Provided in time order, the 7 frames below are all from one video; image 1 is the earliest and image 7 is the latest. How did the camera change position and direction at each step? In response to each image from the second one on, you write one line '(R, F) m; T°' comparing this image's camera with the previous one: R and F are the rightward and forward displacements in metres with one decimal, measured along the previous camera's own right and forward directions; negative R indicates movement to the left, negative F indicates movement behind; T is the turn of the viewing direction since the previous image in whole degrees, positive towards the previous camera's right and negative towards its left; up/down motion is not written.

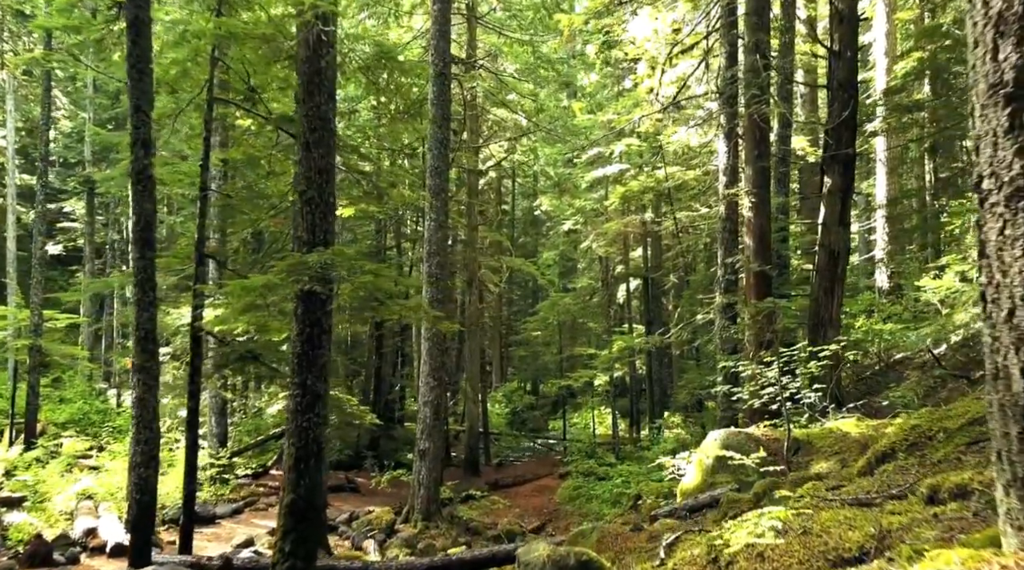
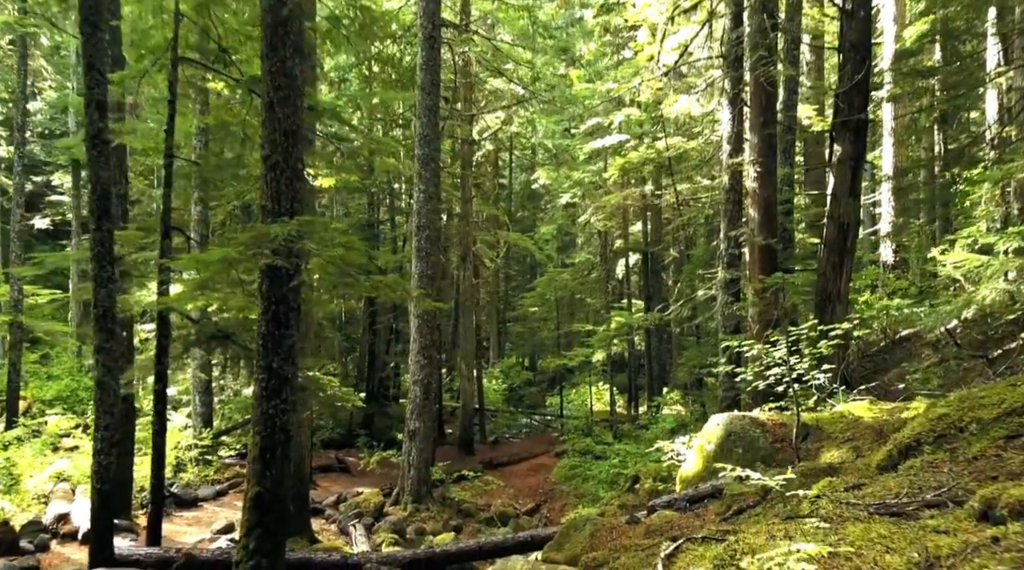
(+0.1, +0.7) m; 0°
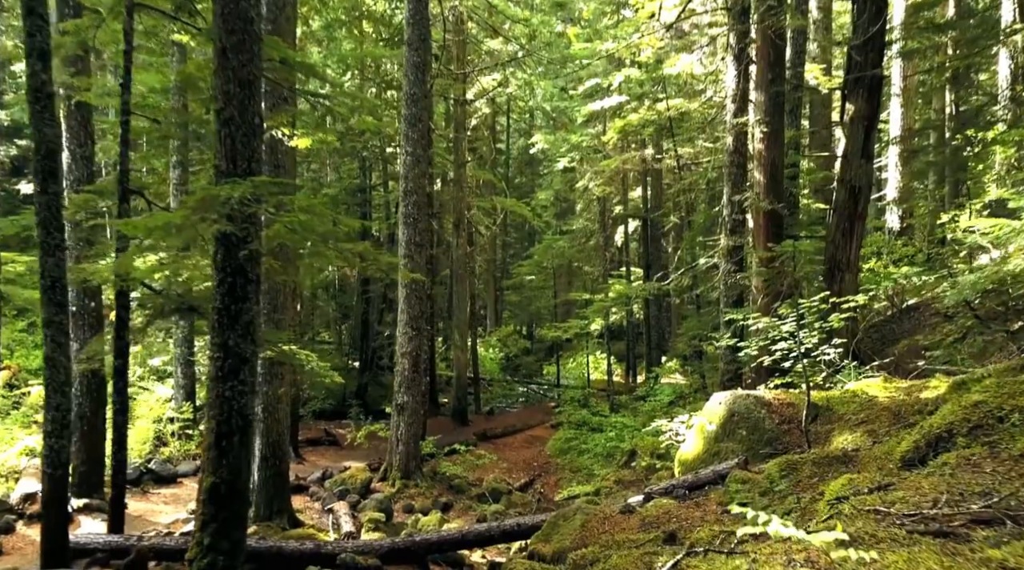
(+0.1, +0.8) m; 0°
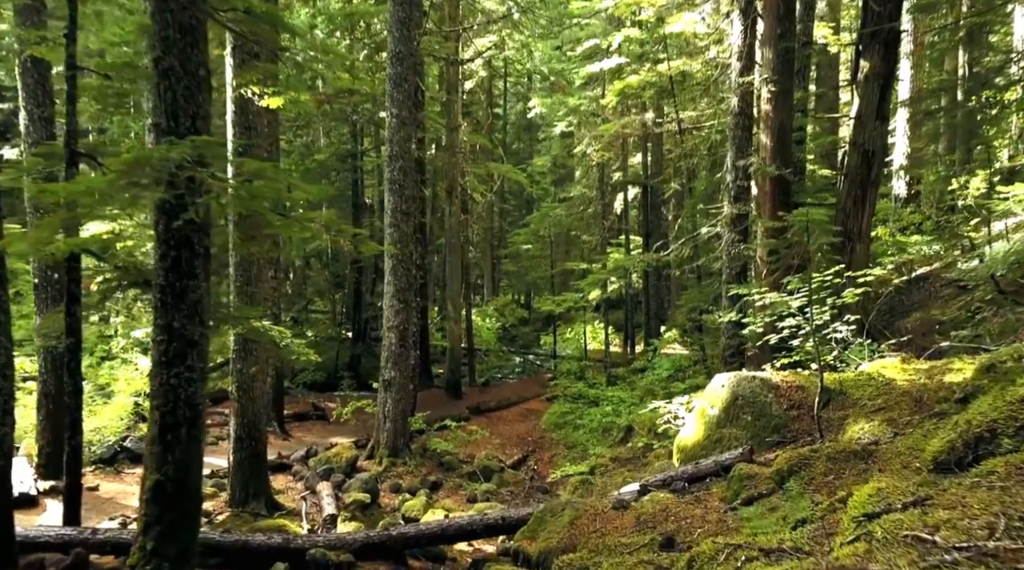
(+0.1, +0.8) m; 0°
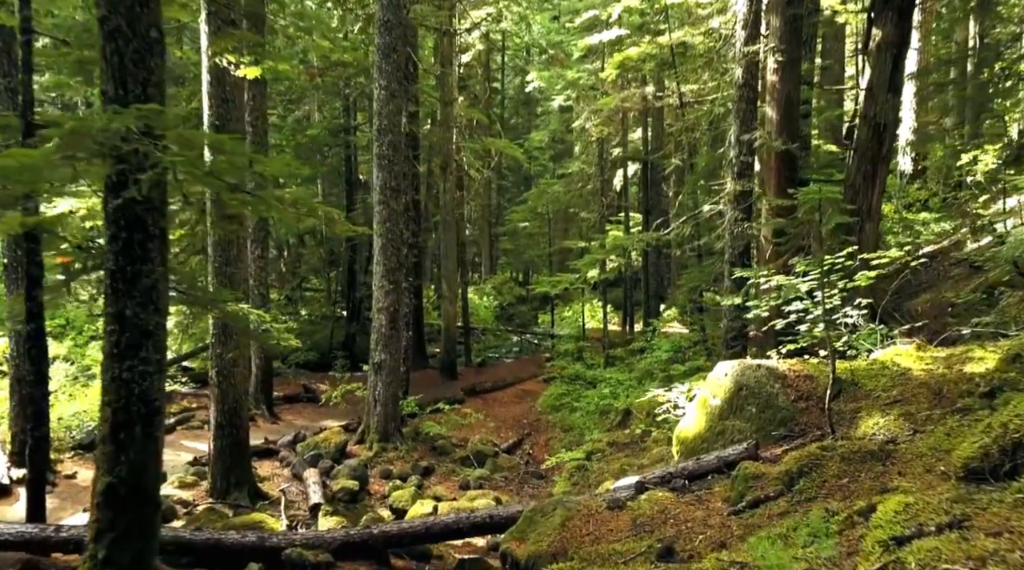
(+0.1, +0.5) m; 0°
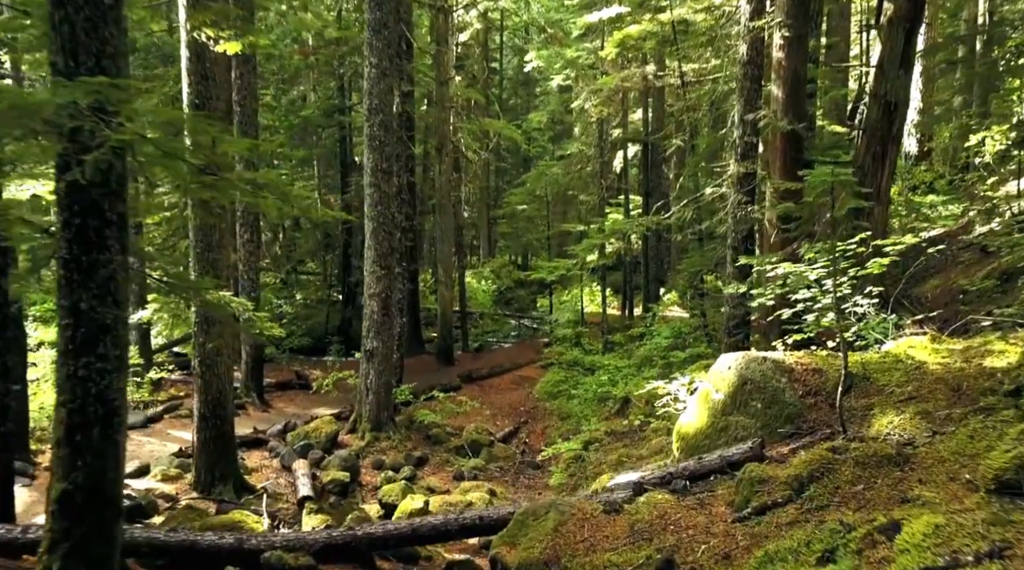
(+0.1, +0.4) m; 0°
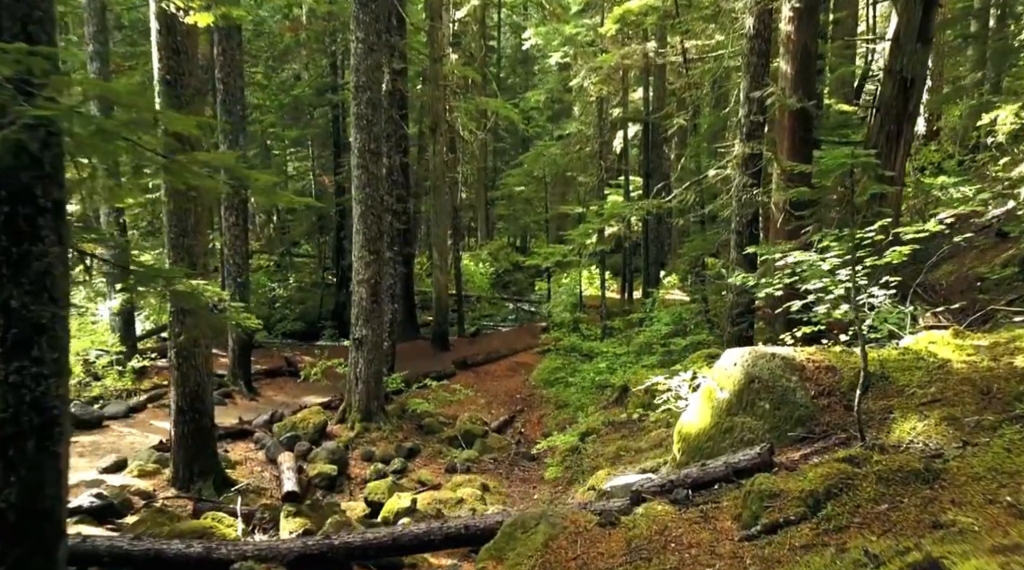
(+0.1, +0.6) m; 0°
